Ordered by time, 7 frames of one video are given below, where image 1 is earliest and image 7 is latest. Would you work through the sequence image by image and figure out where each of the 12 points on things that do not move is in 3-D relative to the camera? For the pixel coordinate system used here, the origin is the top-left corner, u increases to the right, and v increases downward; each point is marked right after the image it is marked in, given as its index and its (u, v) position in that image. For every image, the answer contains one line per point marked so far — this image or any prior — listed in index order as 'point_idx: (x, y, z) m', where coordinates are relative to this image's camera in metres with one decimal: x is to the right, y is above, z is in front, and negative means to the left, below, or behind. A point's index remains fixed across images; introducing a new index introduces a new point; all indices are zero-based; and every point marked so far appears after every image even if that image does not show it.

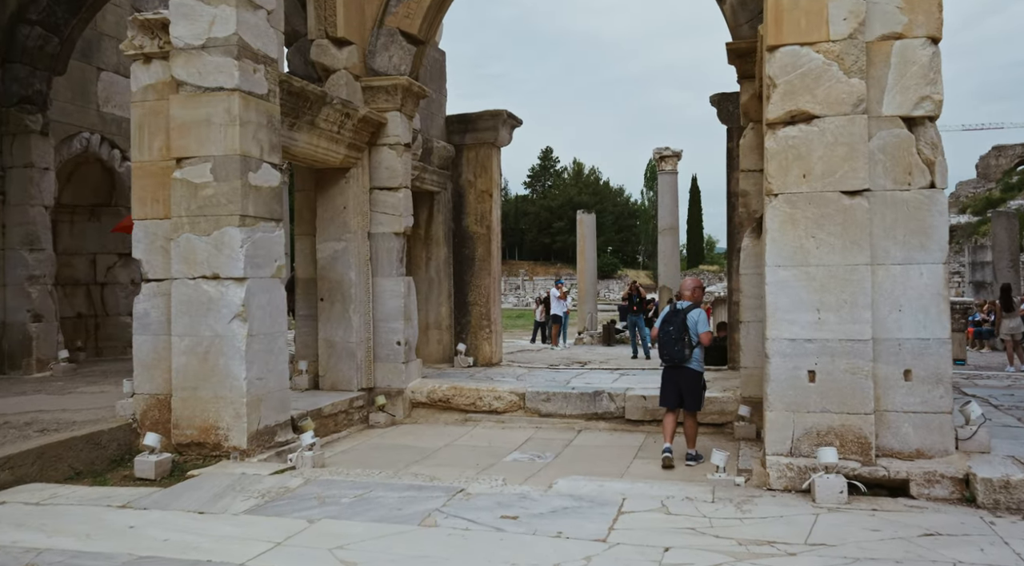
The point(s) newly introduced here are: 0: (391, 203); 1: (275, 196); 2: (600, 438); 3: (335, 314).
0: (-1.1, +0.8, +8.1) m
1: (-1.7, +0.6, +6.2) m
2: (+0.7, -1.3, +7.2) m
3: (-1.6, -0.3, +8.0) m
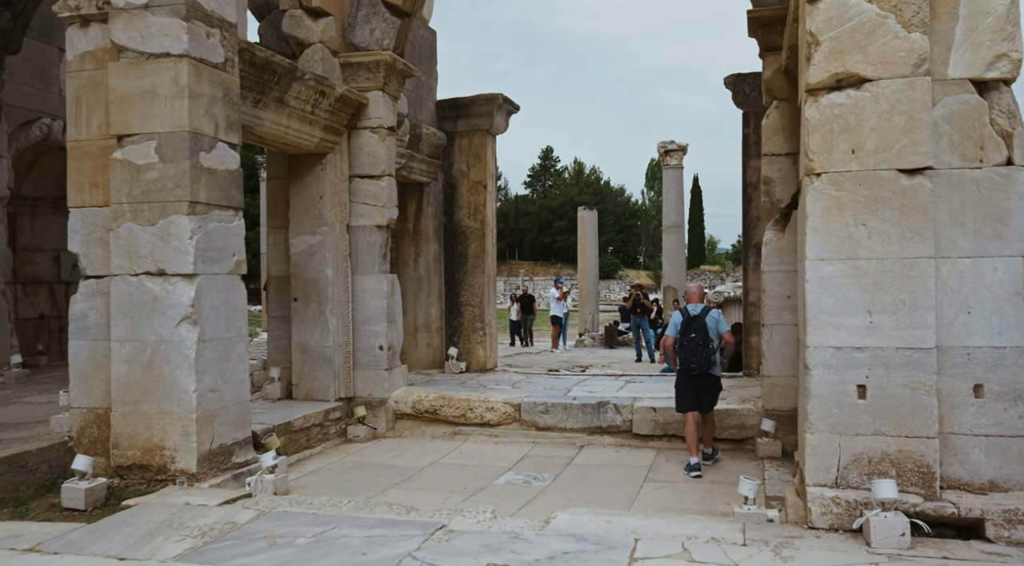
0: (-1.2, +0.8, +7.3) m
1: (-1.7, +0.6, +5.4) m
2: (+0.7, -1.3, +6.4) m
3: (-1.7, -0.3, +7.2) m
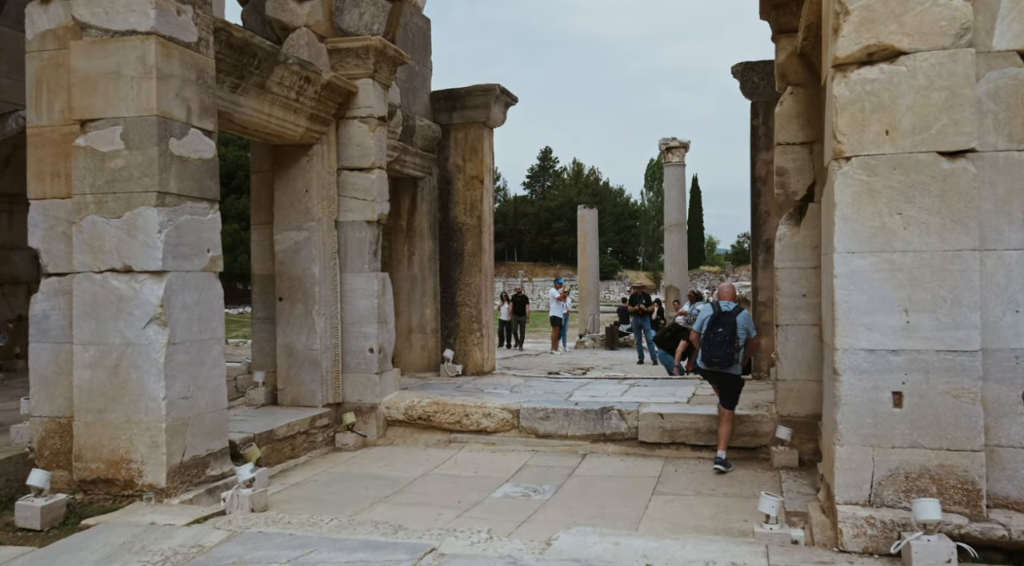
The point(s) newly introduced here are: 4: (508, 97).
0: (-1.2, +0.8, +6.9) m
1: (-1.8, +0.6, +5.0) m
2: (+0.7, -1.3, +6.0) m
3: (-1.7, -0.3, +6.8) m
4: (0.0, +2.0, +9.2) m
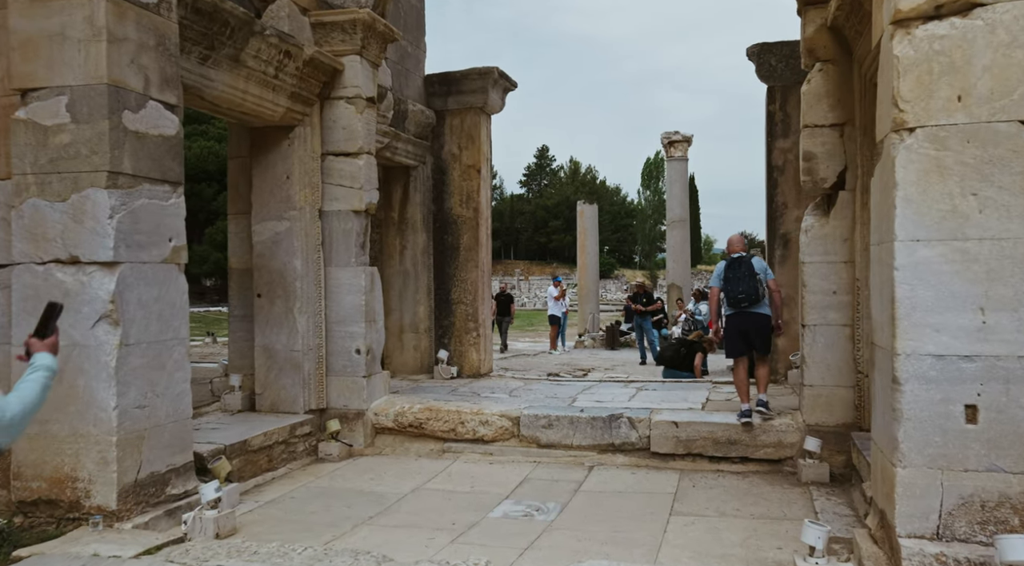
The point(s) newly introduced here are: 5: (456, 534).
0: (-1.2, +0.8, +6.3) m
1: (-1.8, +0.7, +4.4) m
2: (+0.7, -1.2, +5.4) m
3: (-1.7, -0.2, +6.2) m
4: (-0.1, +2.0, +8.6) m
5: (-0.3, -1.3, +4.3) m
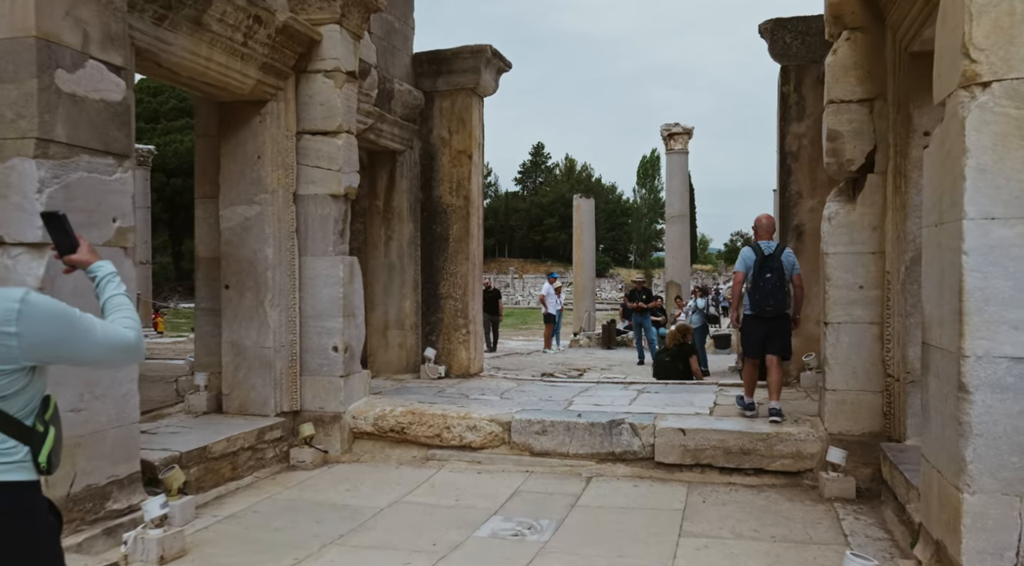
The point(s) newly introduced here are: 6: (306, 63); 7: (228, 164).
0: (-1.2, +0.9, +5.8) m
1: (-1.8, +0.7, +3.9) m
2: (+0.6, -1.2, +4.9) m
3: (-1.7, -0.2, +5.6) m
4: (-0.1, +2.1, +8.1) m
5: (-0.3, -1.2, +3.8) m
6: (-1.4, +1.5, +5.8) m
7: (-1.9, +0.8, +5.7) m
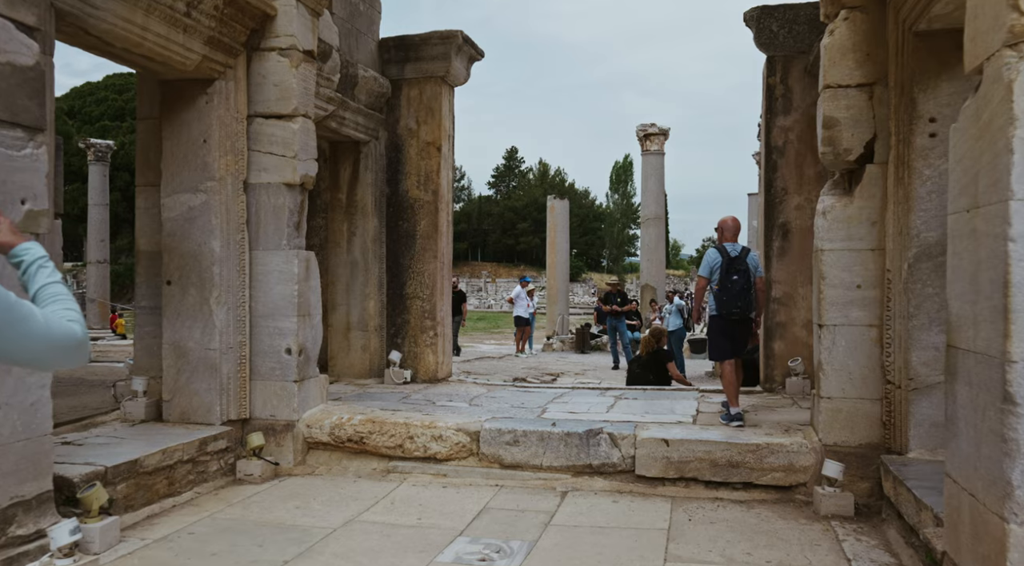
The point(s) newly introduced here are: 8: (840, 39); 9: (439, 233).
0: (-1.4, +0.9, +5.3) m
1: (-1.9, +0.8, +3.4) m
2: (+0.4, -1.2, +4.5) m
3: (-1.9, -0.1, +5.2) m
4: (-0.4, +2.1, +7.7) m
5: (-0.5, -1.2, +3.3) m
6: (-1.6, +1.5, +5.4) m
7: (-2.0, +0.8, +5.2) m
8: (+1.7, +1.3, +4.5) m
9: (-0.6, +0.4, +7.6) m
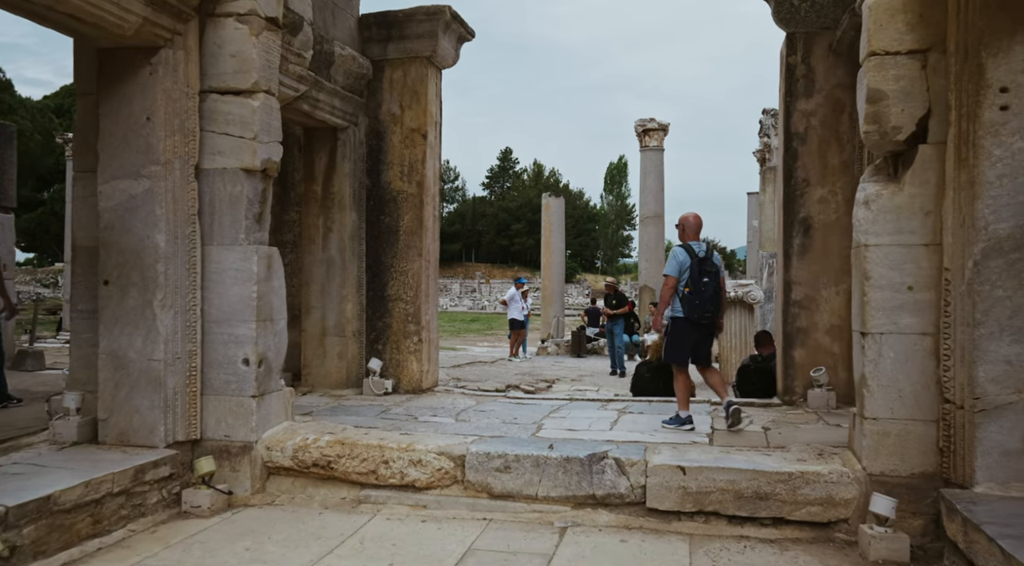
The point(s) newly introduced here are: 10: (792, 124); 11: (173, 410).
0: (-1.5, +0.9, +4.6) m
1: (-1.9, +0.8, +2.7) m
2: (+0.4, -1.2, +3.8) m
3: (-2.0, -0.1, +4.5) m
4: (-0.4, +2.1, +7.0) m
5: (-0.5, -1.2, +2.6) m
6: (-1.6, +1.5, +4.7) m
7: (-2.1, +0.8, +4.5) m
8: (+1.7, +1.3, +3.8) m
9: (-0.7, +0.4, +6.9) m
10: (+2.0, +1.1, +6.1) m
11: (-1.7, -0.7, +4.5) m
